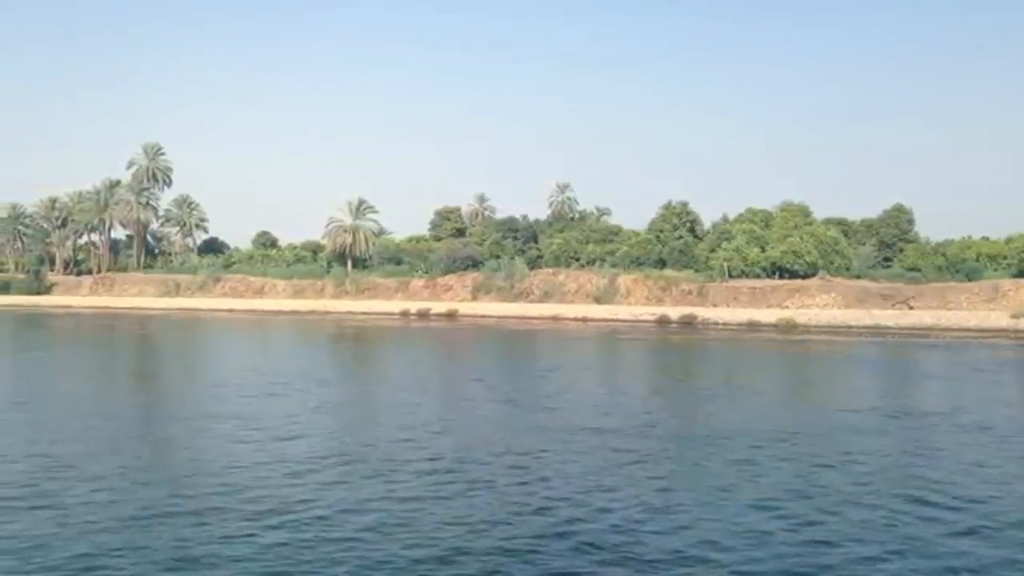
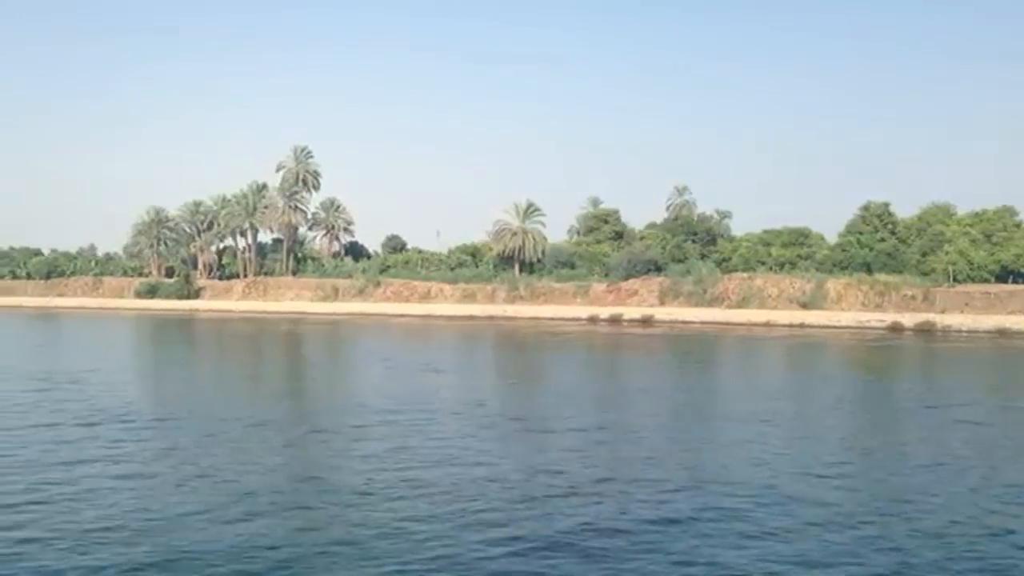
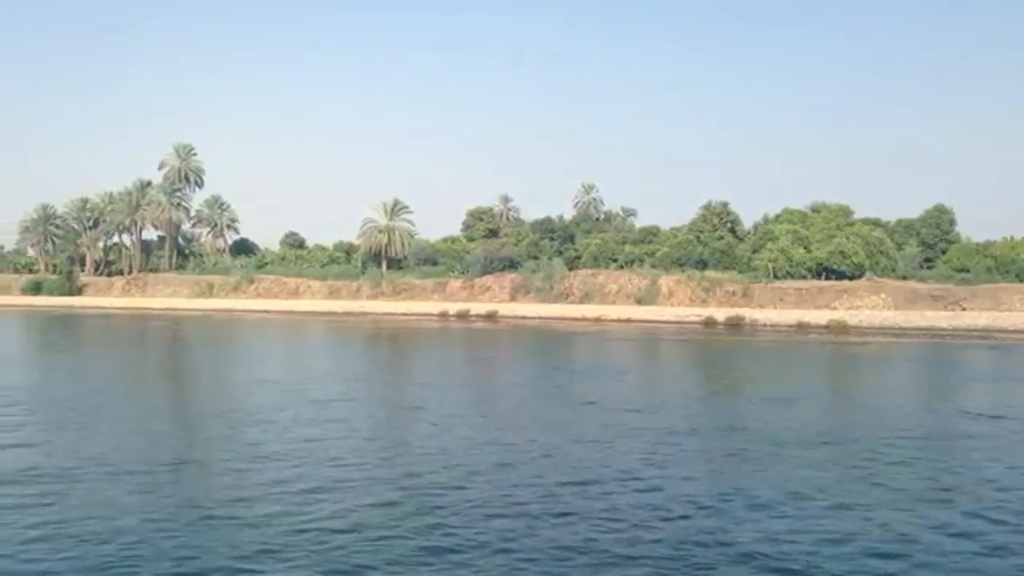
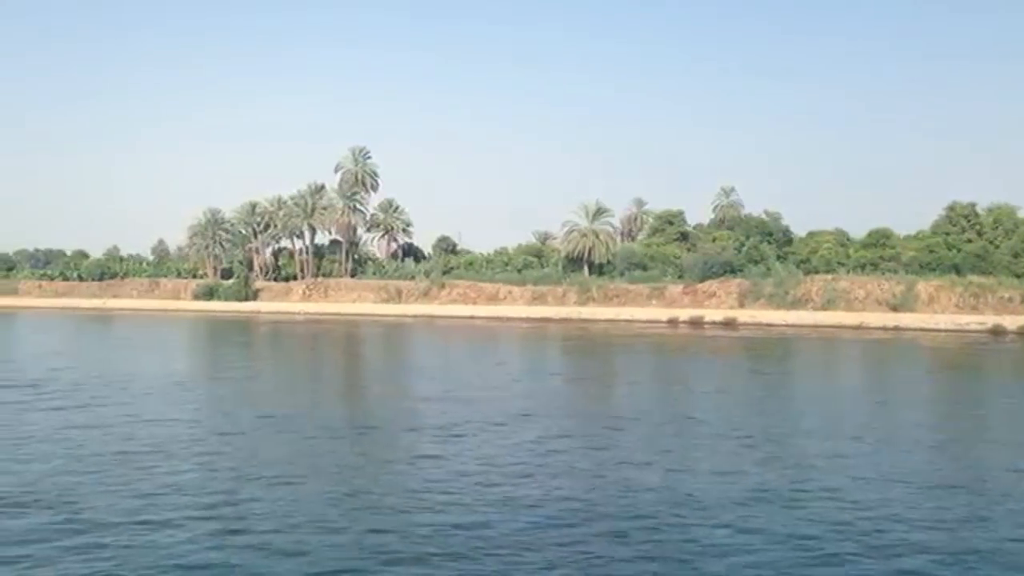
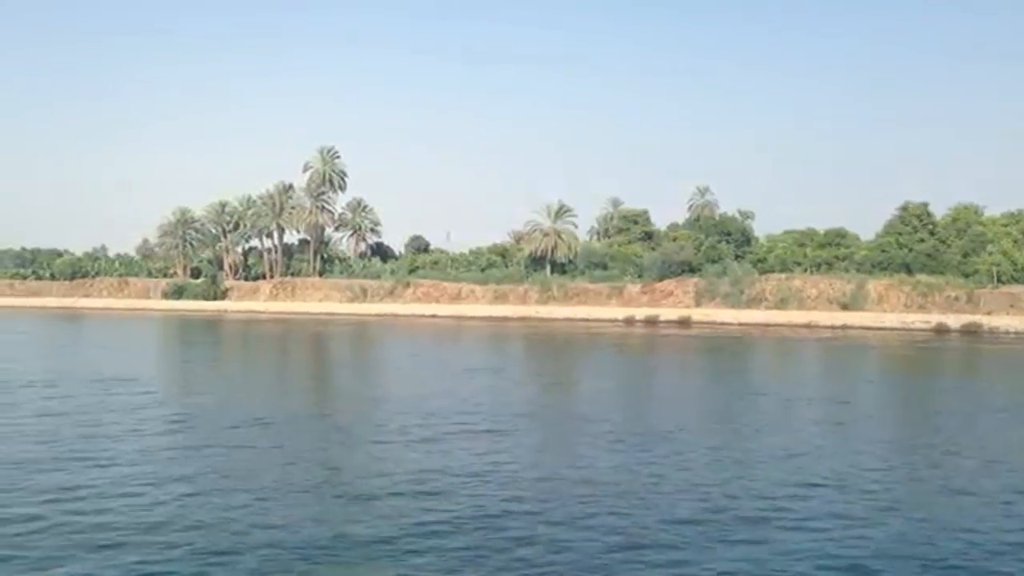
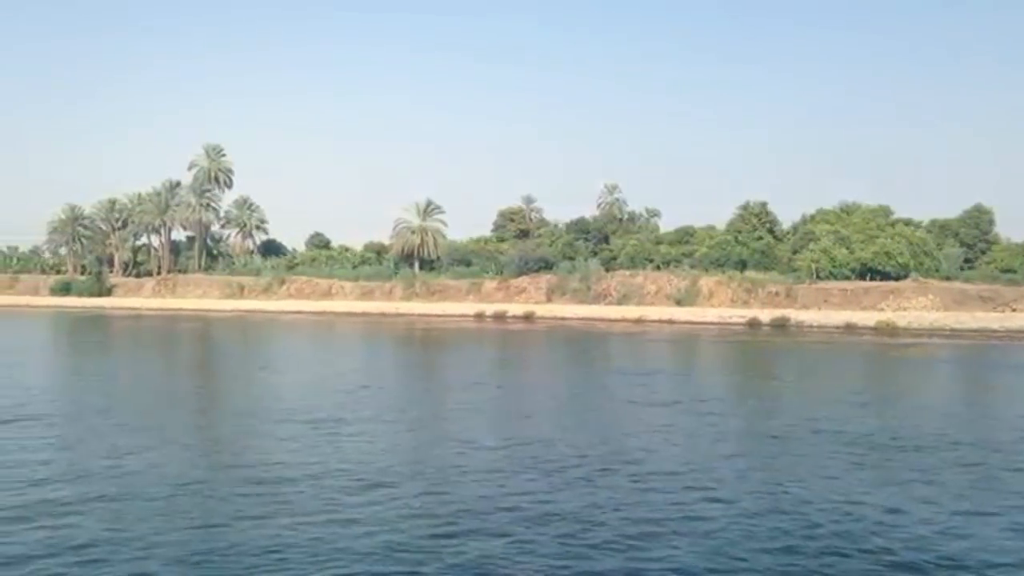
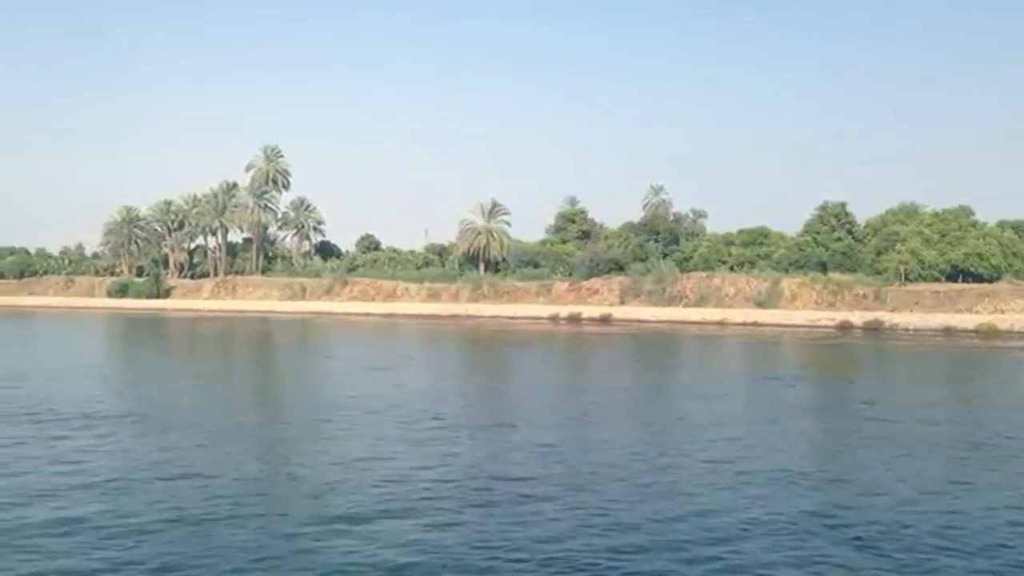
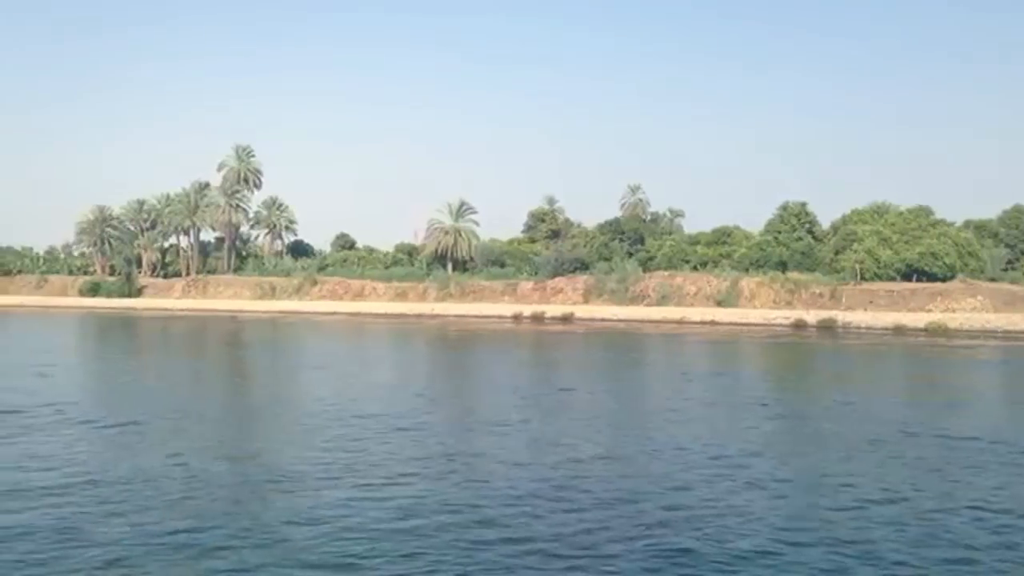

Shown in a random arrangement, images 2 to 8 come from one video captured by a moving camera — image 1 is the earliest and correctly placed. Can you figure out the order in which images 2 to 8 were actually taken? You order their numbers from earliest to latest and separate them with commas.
3, 6, 8, 7, 2, 5, 4
